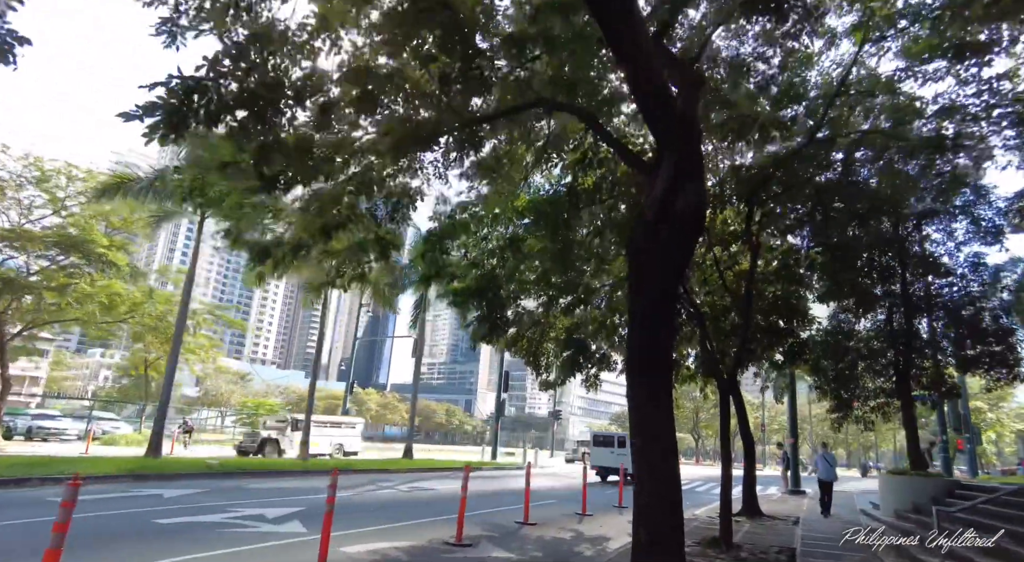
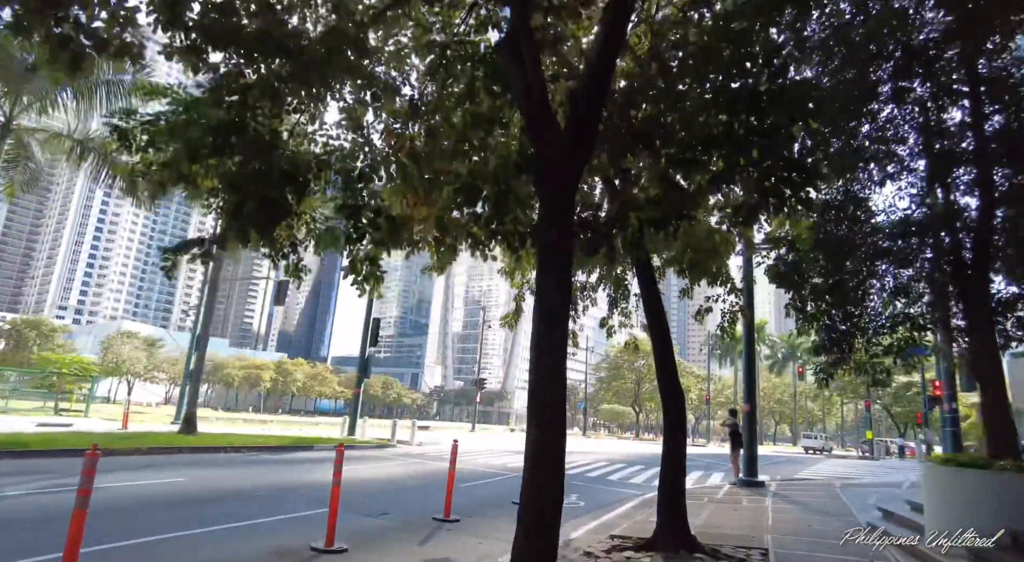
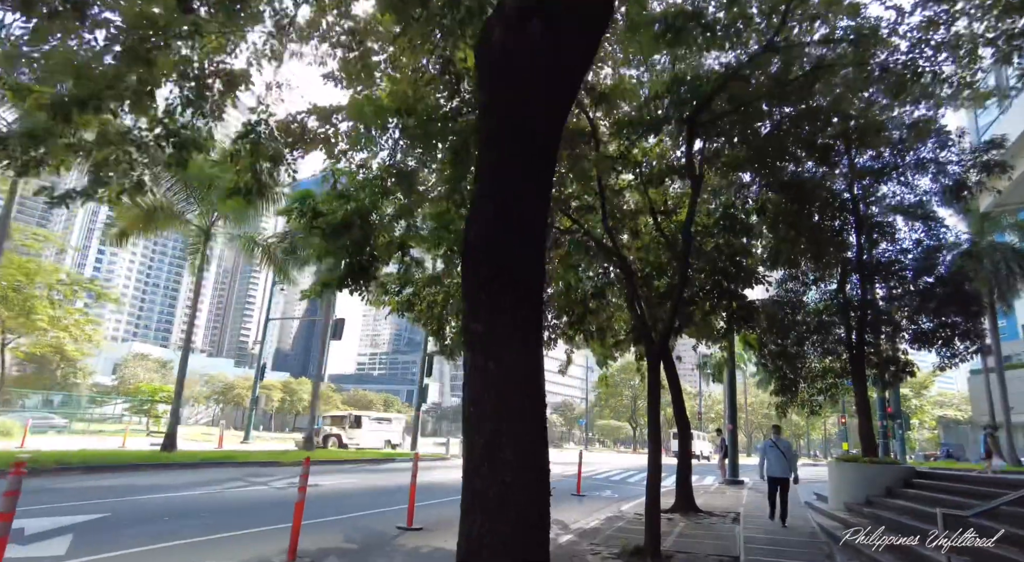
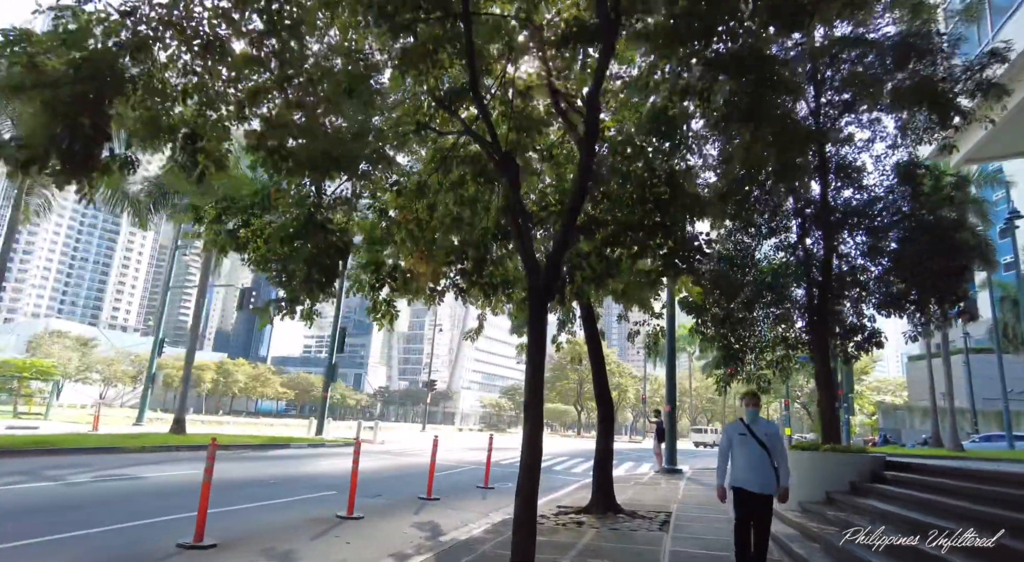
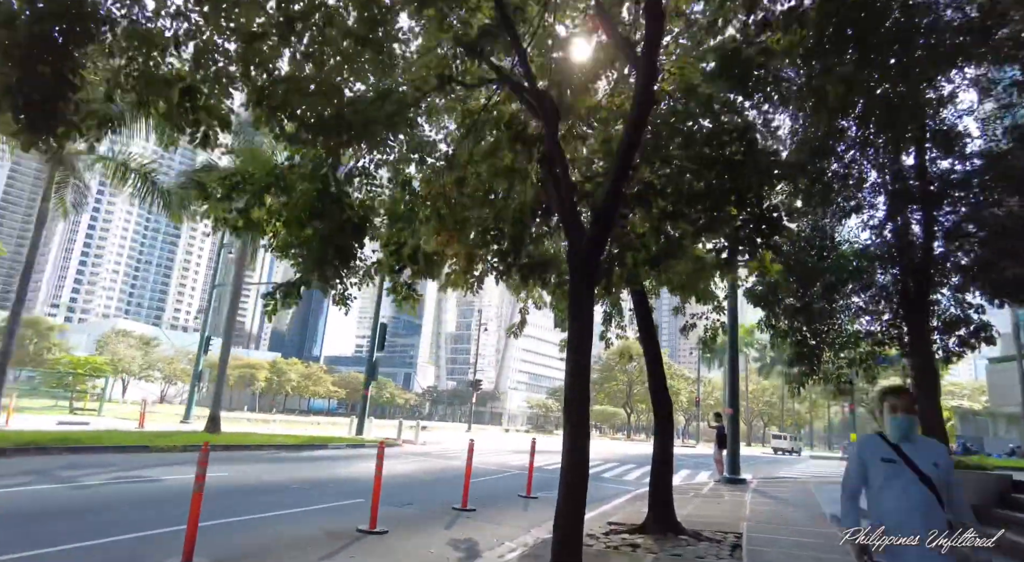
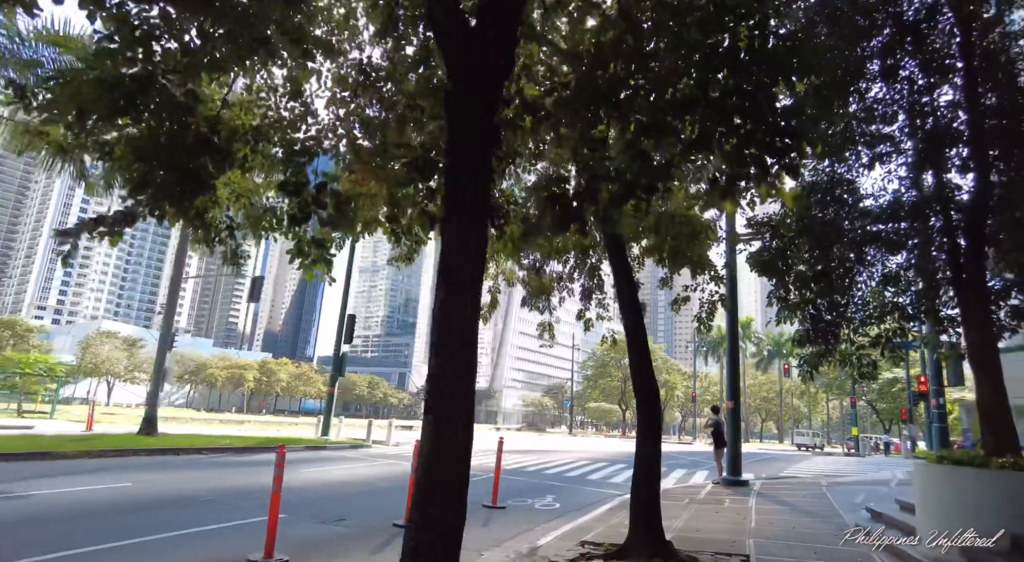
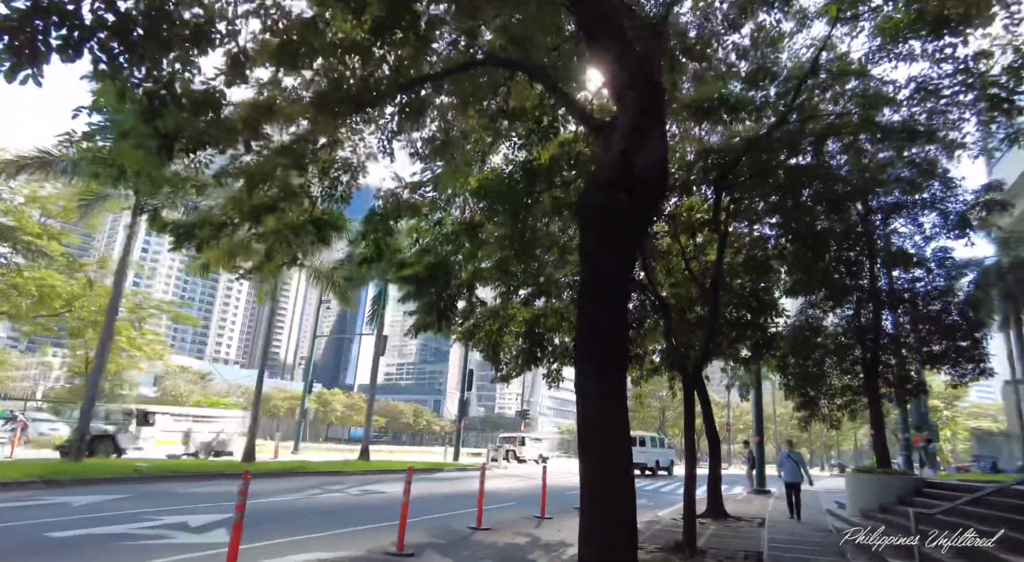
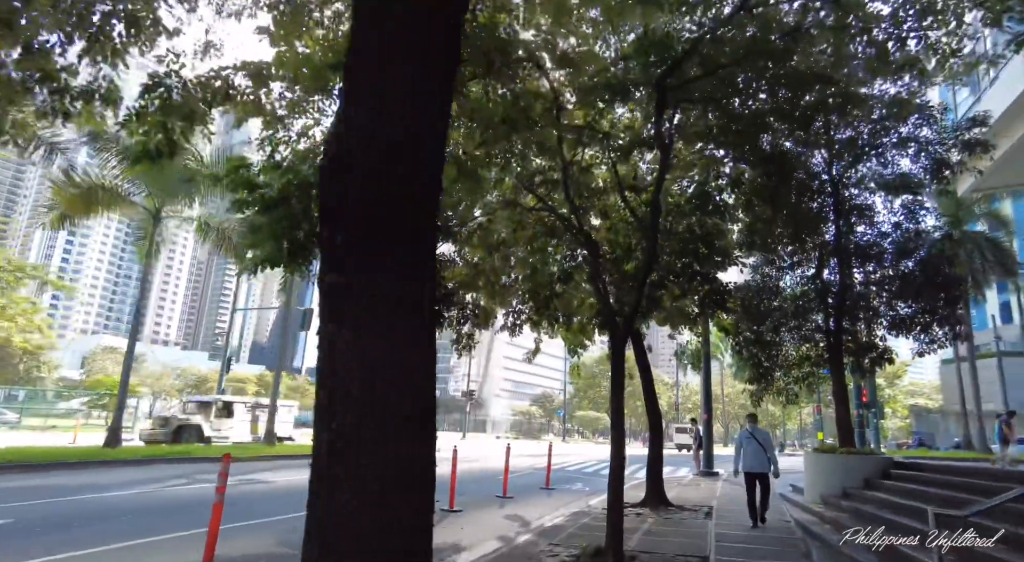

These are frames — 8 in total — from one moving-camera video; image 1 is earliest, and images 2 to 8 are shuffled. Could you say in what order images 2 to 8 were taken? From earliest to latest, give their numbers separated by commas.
7, 3, 8, 4, 5, 2, 6
